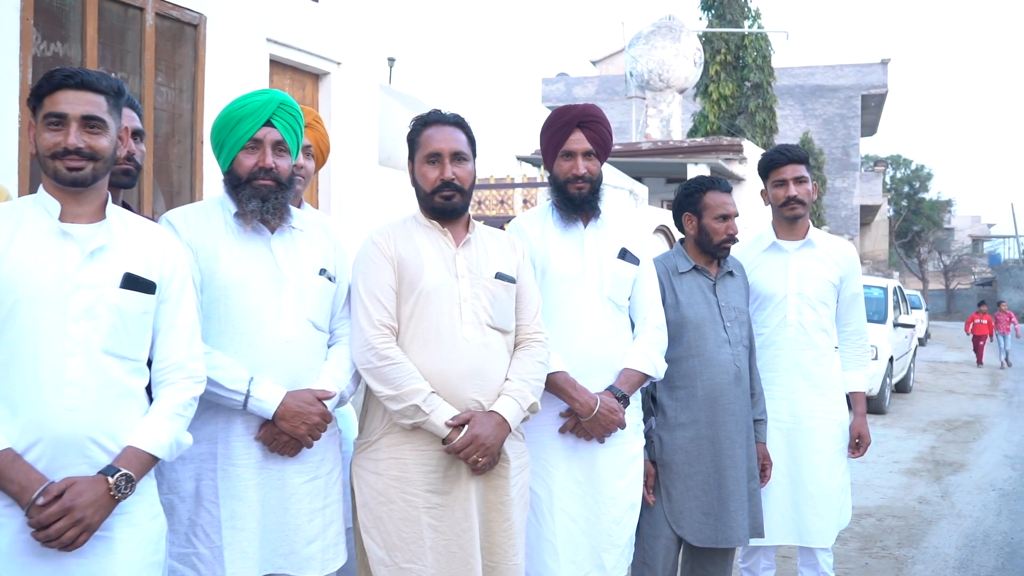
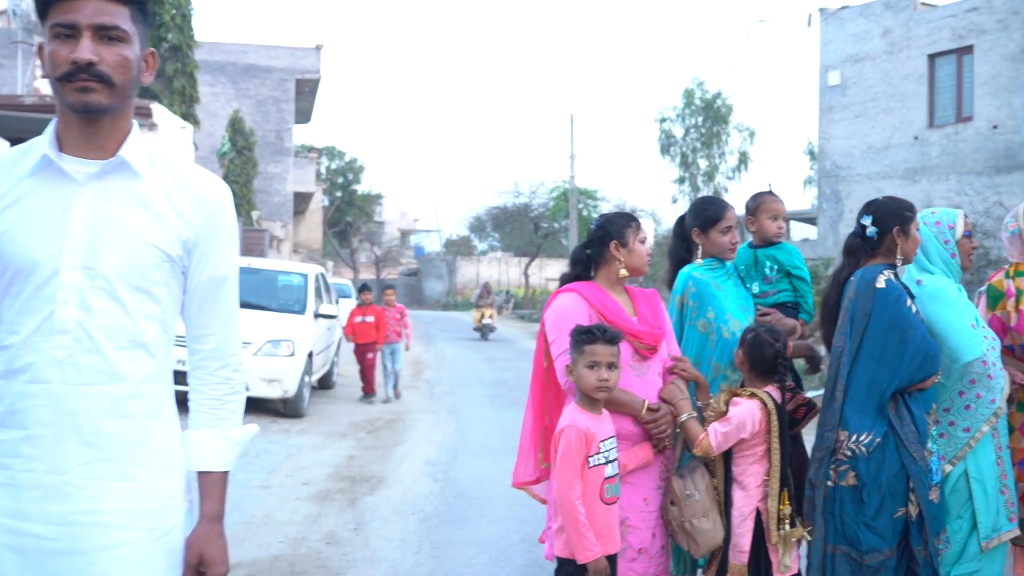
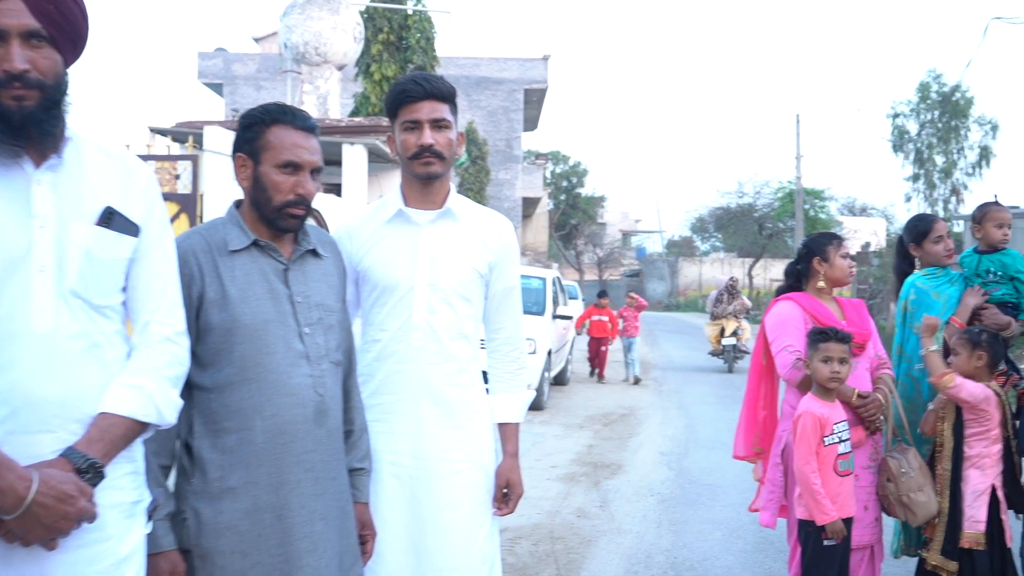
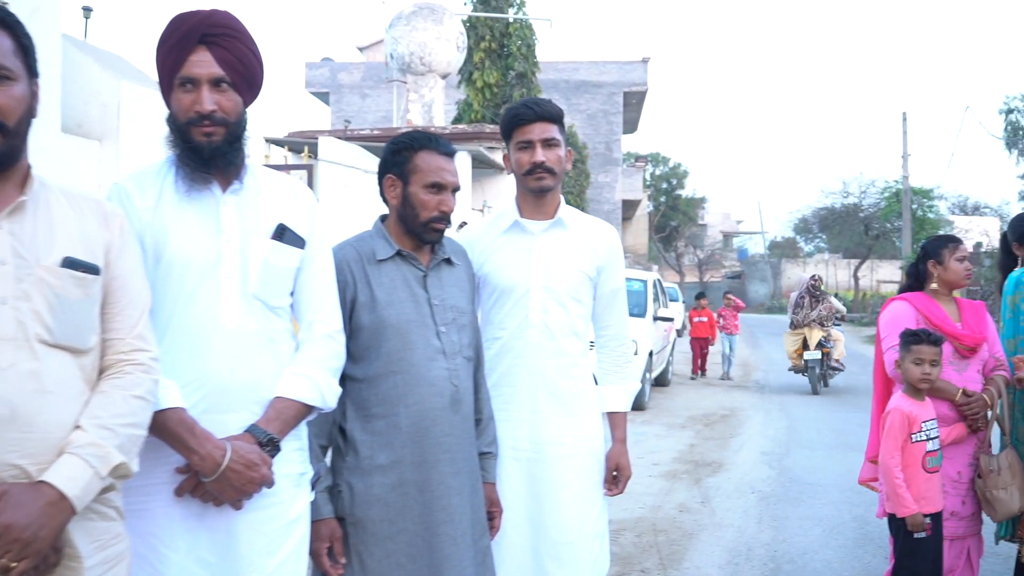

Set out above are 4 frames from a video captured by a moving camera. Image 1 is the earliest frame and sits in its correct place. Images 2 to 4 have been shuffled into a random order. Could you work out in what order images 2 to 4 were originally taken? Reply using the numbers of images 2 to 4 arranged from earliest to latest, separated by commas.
4, 3, 2
